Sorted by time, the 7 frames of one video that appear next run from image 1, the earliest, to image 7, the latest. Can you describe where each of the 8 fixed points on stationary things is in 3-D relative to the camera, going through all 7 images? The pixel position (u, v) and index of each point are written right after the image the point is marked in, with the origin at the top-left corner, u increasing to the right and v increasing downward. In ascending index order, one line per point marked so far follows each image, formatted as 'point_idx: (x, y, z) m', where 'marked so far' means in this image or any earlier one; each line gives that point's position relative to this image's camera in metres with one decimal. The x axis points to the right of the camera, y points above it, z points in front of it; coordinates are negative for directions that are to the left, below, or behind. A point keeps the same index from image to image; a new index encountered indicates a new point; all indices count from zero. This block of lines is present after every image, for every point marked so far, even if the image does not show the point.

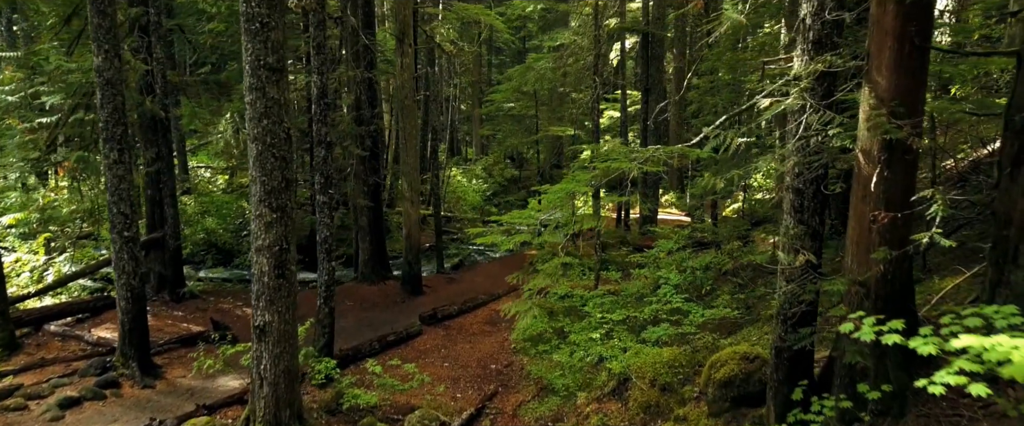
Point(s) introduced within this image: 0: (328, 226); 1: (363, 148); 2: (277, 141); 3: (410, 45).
0: (-2.7, -0.2, +12.7) m
1: (-3.3, +1.4, +19.0) m
2: (-2.8, +0.8, +9.8) m
3: (-2.3, +3.7, +18.8) m
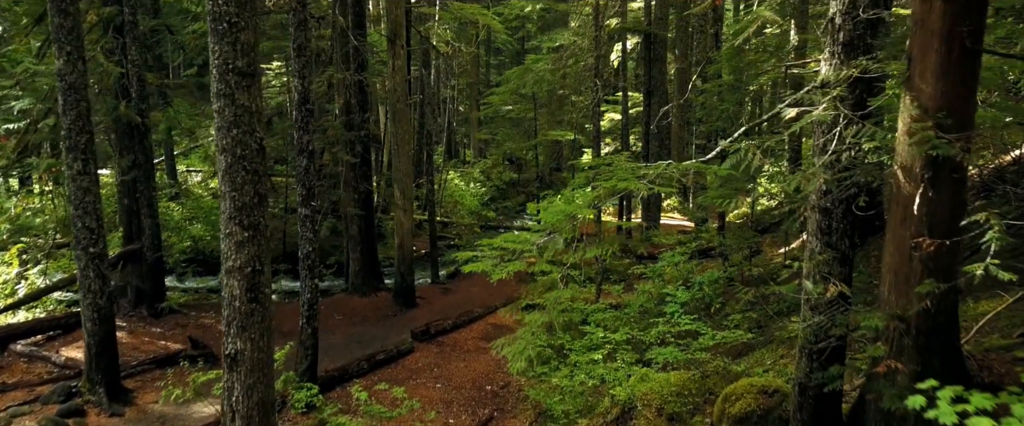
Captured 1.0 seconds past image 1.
0: (-2.8, -0.4, +11.9) m
1: (-3.4, +1.2, +18.2) m
2: (-2.8, +0.6, +9.0) m
3: (-2.3, +3.5, +17.9) m
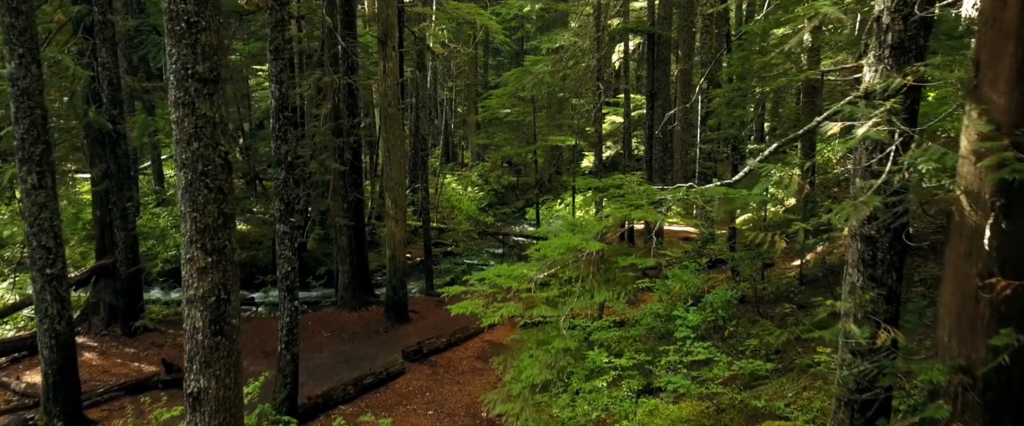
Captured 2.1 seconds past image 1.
0: (-2.8, -0.6, +10.9) m
1: (-3.4, +1.0, +17.3) m
2: (-2.9, +0.4, +8.1) m
3: (-2.4, +3.3, +17.0) m
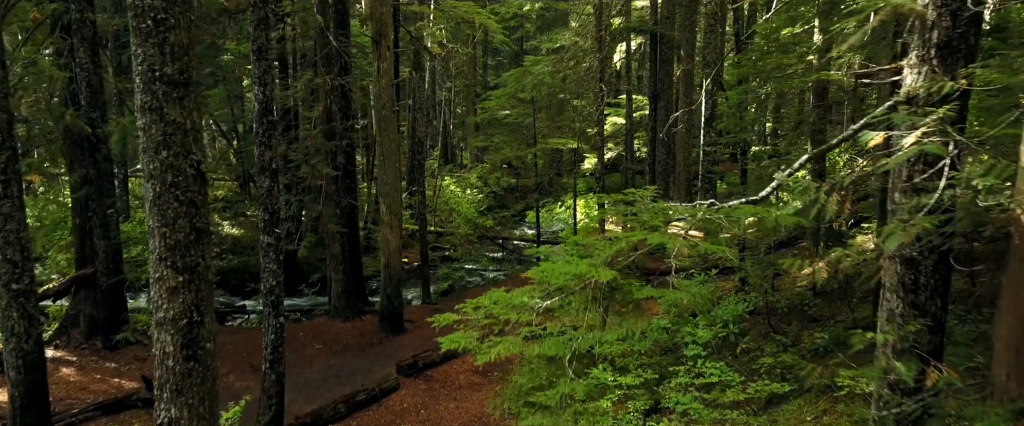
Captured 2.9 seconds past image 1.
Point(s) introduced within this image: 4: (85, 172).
0: (-2.9, -0.7, +10.3) m
1: (-3.4, +0.9, +16.6) m
2: (-2.9, +0.3, +7.4) m
3: (-2.4, +3.2, +16.3) m
4: (-6.7, +0.6, +13.4) m
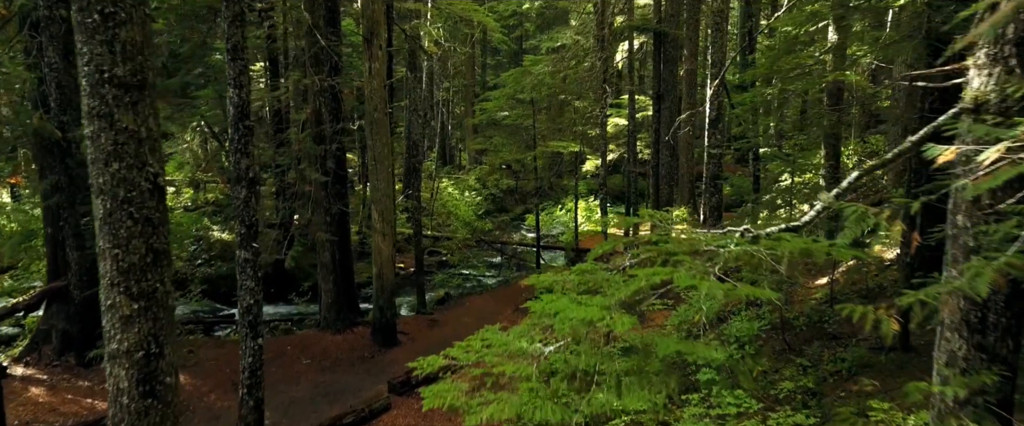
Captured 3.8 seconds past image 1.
0: (-2.9, -0.9, +9.5) m
1: (-3.5, +0.8, +15.8) m
2: (-2.9, +0.1, +6.6) m
3: (-2.4, +3.0, +15.5) m
4: (-6.7, +0.5, +12.6) m
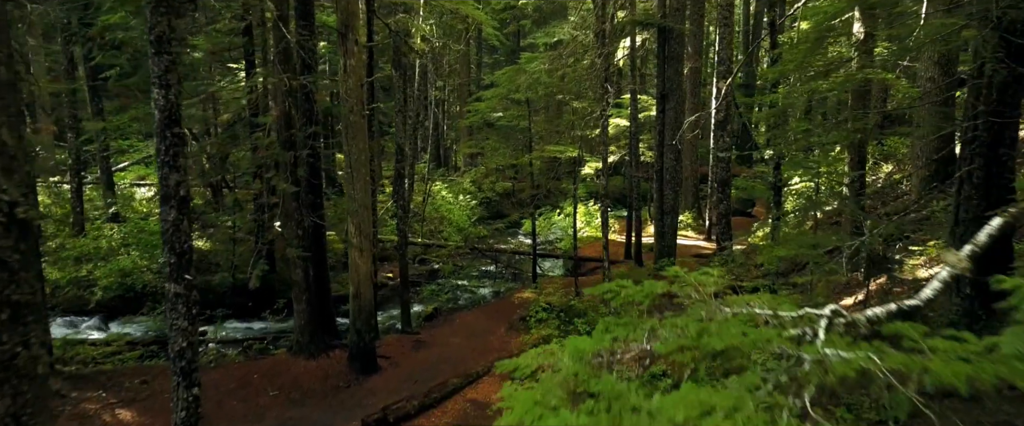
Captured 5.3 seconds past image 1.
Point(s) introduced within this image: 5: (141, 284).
0: (-3.0, -1.1, +7.9) m
1: (-3.6, +0.6, +14.3) m
2: (-3.0, -0.1, +5.1) m
3: (-2.5, +2.8, +14.0) m
4: (-6.8, +0.3, +11.0) m
5: (-8.6, -1.6, +19.7) m
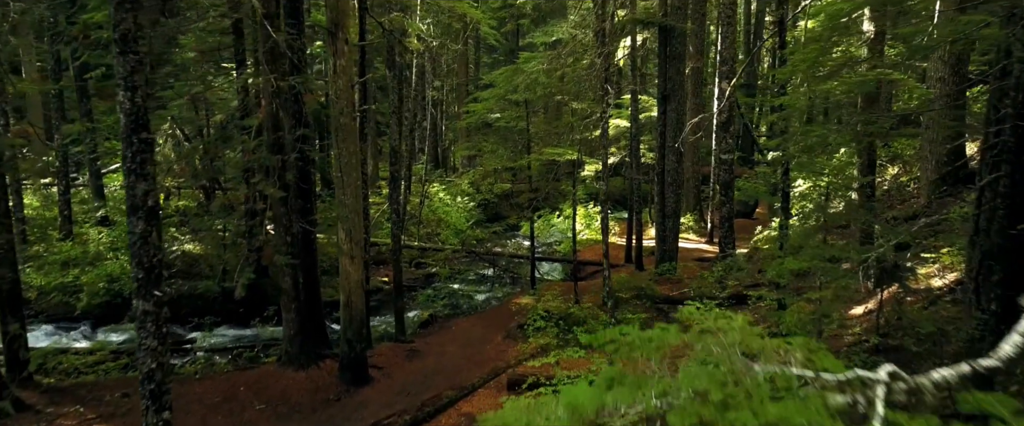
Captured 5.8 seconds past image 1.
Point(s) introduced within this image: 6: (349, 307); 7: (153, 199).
0: (-3.1, -1.2, +7.4) m
1: (-3.7, +0.5, +13.7) m
2: (-3.1, -0.2, +4.5) m
3: (-2.6, +2.7, +13.5) m
4: (-6.9, +0.2, +10.5) m
5: (-8.6, -1.7, +19.2) m
6: (-2.6, -1.5, +13.8) m
7: (-3.2, +0.2, +7.8) m
